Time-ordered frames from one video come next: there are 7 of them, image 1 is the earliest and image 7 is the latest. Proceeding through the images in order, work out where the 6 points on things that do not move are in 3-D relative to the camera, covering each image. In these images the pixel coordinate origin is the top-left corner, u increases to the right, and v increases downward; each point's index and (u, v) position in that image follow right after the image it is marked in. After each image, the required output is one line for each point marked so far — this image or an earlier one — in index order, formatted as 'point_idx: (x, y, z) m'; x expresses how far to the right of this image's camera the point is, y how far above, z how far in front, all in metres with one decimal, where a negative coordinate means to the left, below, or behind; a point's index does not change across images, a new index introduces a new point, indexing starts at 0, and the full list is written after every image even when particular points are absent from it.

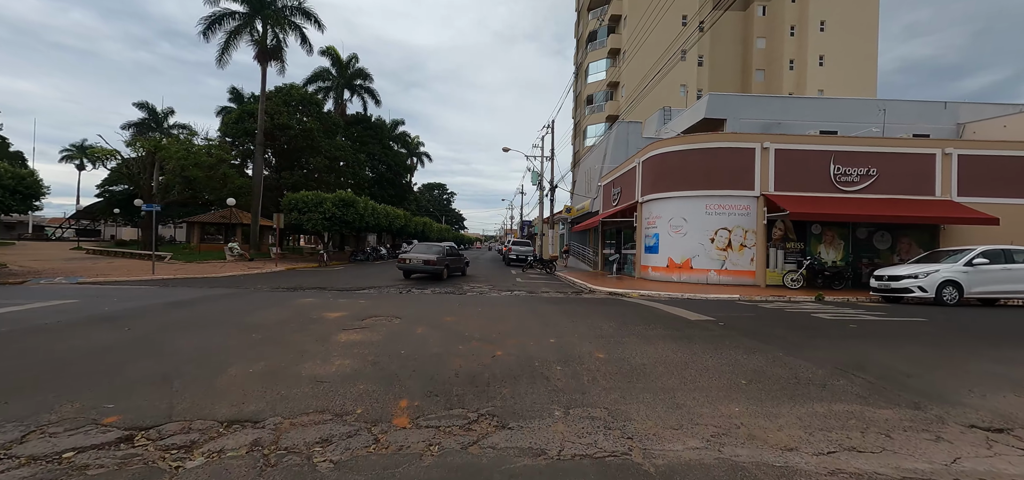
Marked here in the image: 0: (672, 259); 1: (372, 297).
0: (+6.8, -0.8, +16.7) m
1: (-4.0, -1.6, +11.2) m
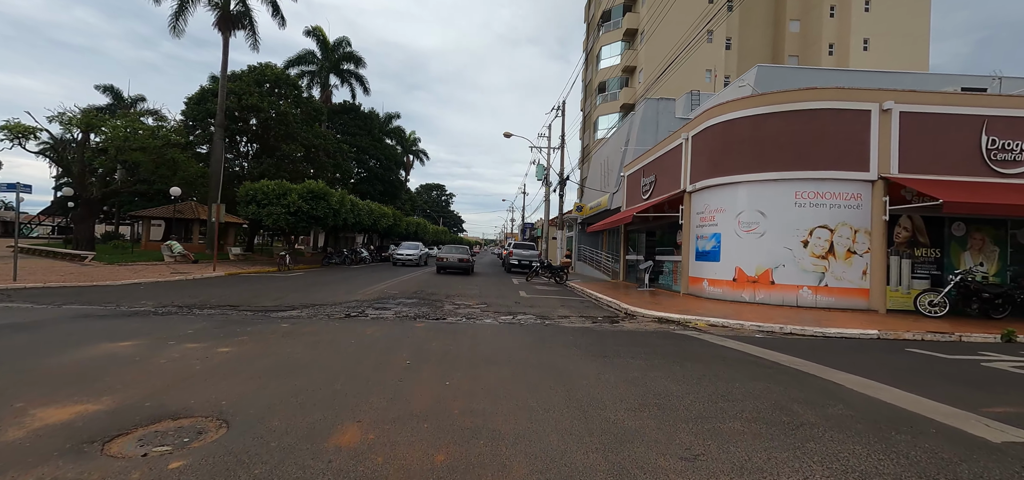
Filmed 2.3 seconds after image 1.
0: (+6.9, -0.9, +11.8) m
1: (-3.9, -1.5, +6.3) m
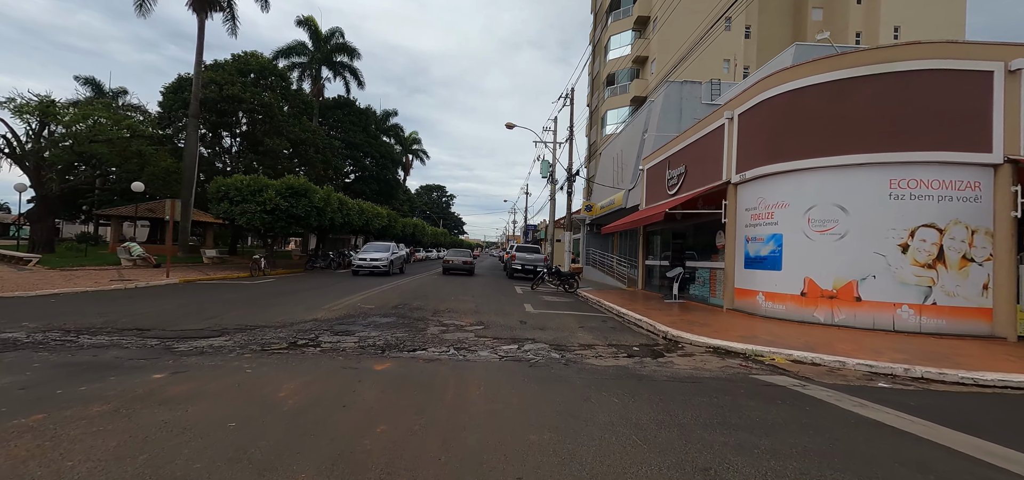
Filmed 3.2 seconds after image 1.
0: (+7.0, -0.9, +9.1) m
1: (-3.9, -1.5, +3.6) m
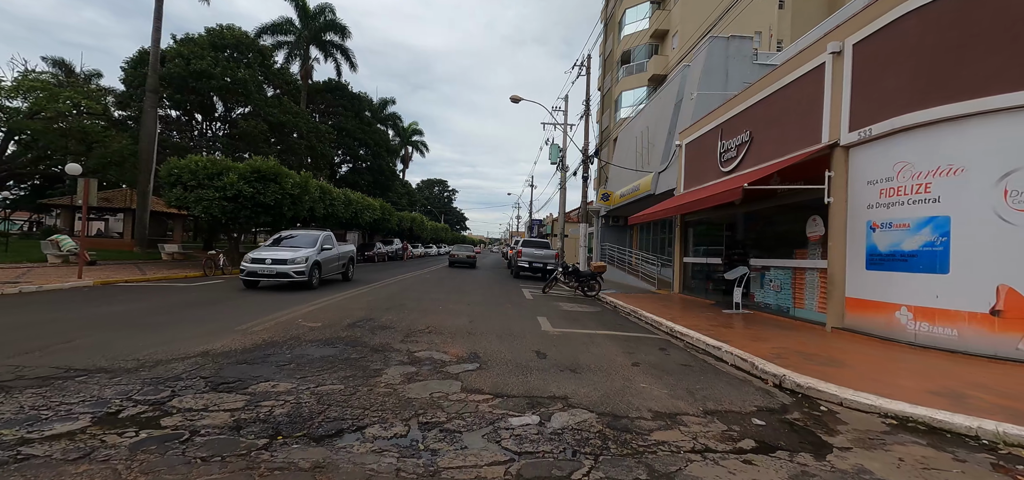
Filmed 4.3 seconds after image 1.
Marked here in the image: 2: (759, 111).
0: (+7.2, -0.7, +5.6) m
1: (-3.7, -1.3, +0.2) m
2: (+6.8, +3.6, +10.9) m
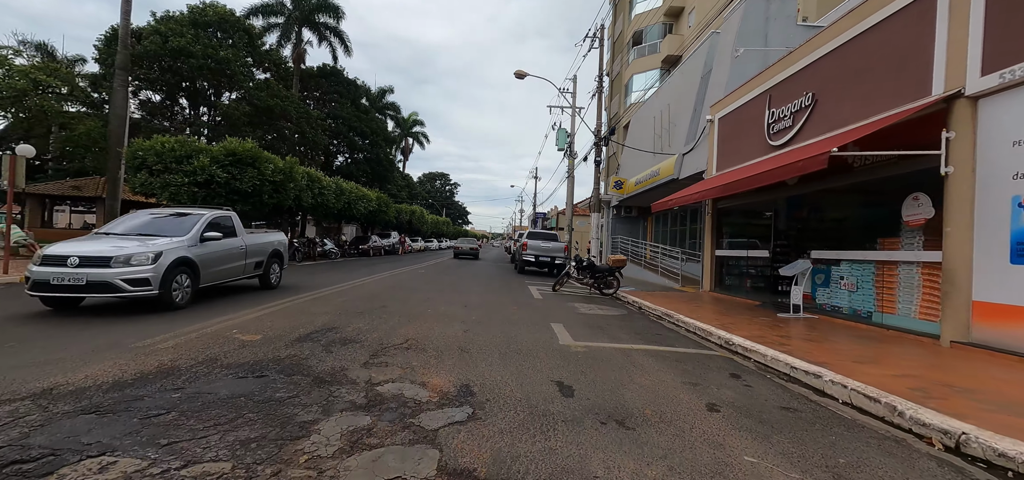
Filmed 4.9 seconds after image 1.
0: (+7.3, -0.5, +3.5) m
1: (-3.7, -1.2, -1.7) m
2: (+6.9, +3.9, +8.8) m
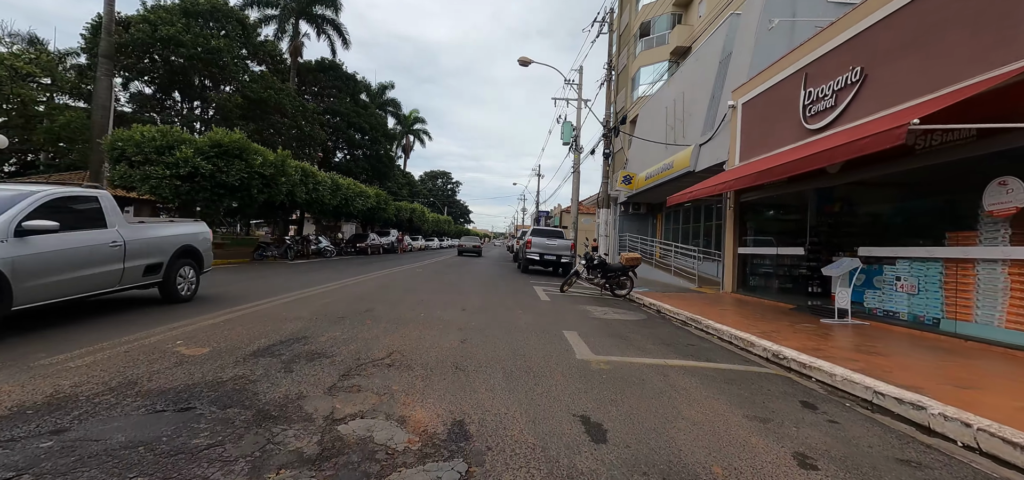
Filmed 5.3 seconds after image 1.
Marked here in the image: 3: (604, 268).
0: (+7.4, -0.4, +2.4) m
1: (-3.6, -1.1, -2.8) m
2: (+7.0, +4.0, +7.7) m
3: (+2.8, -0.8, +11.8) m
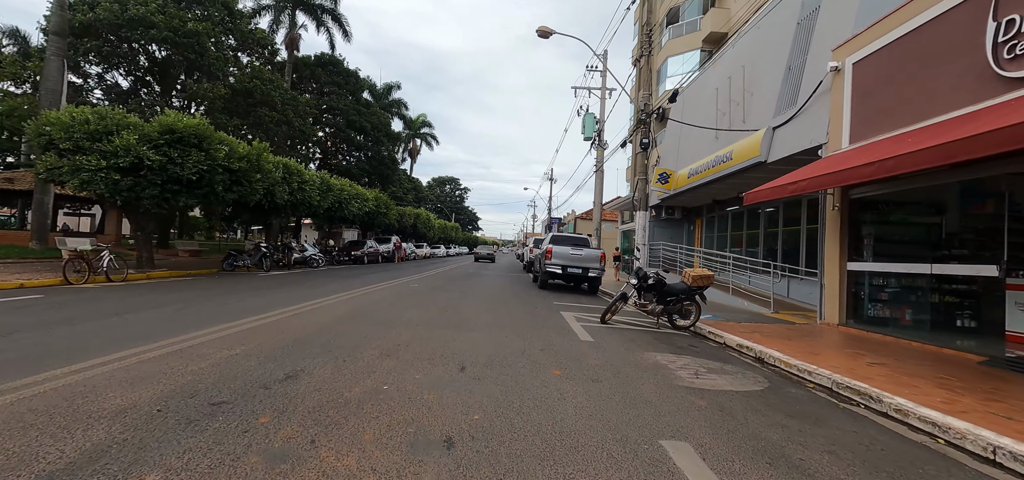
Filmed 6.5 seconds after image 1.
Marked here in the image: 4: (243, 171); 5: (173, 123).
0: (+7.6, -0.5, -0.9) m
1: (-3.5, -1.0, -5.9) m
2: (+7.5, +3.8, +4.4) m
3: (+3.2, -1.1, +8.5) m
4: (-10.6, +2.6, +15.3) m
5: (-11.3, +3.9, +13.2) m
